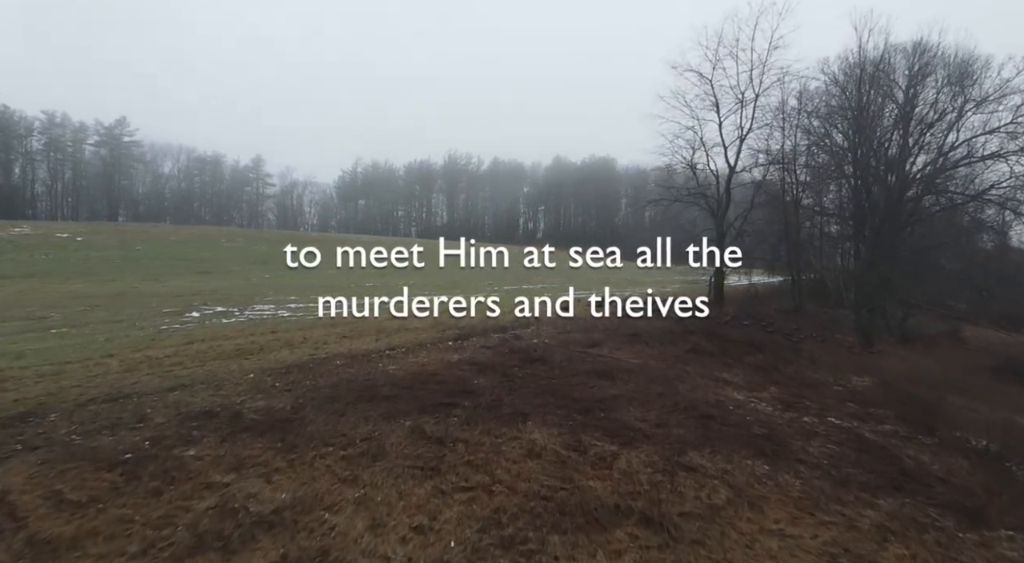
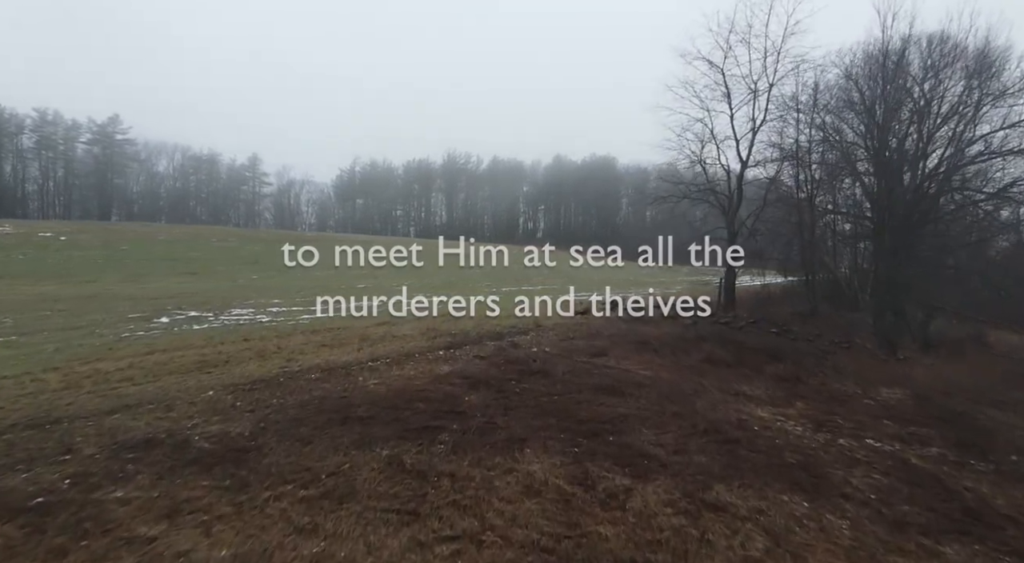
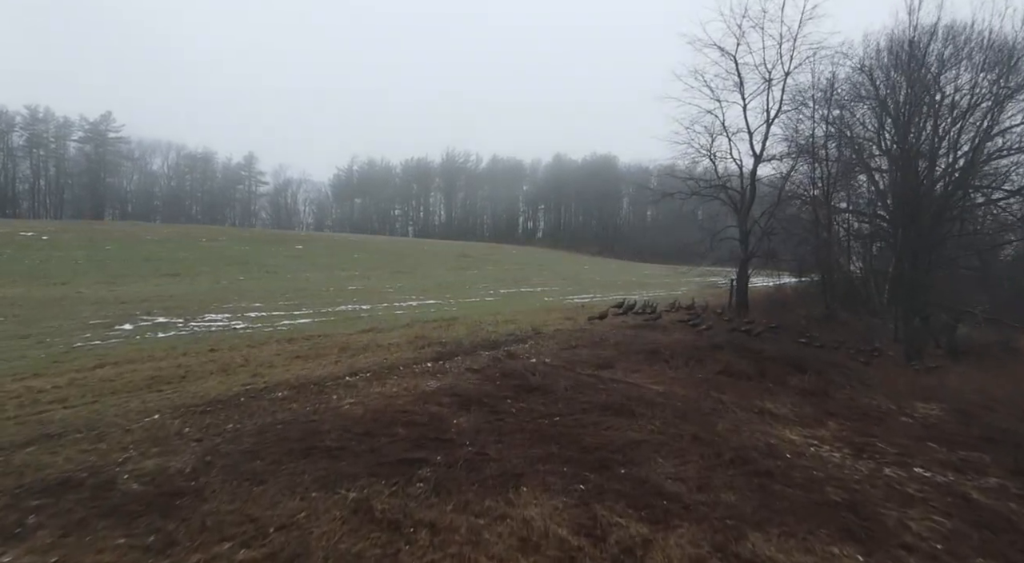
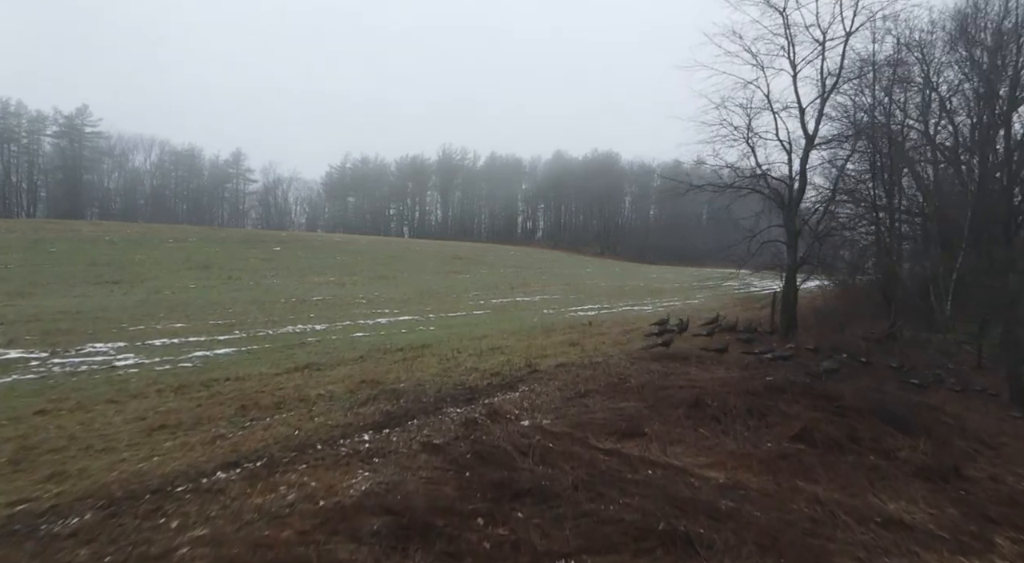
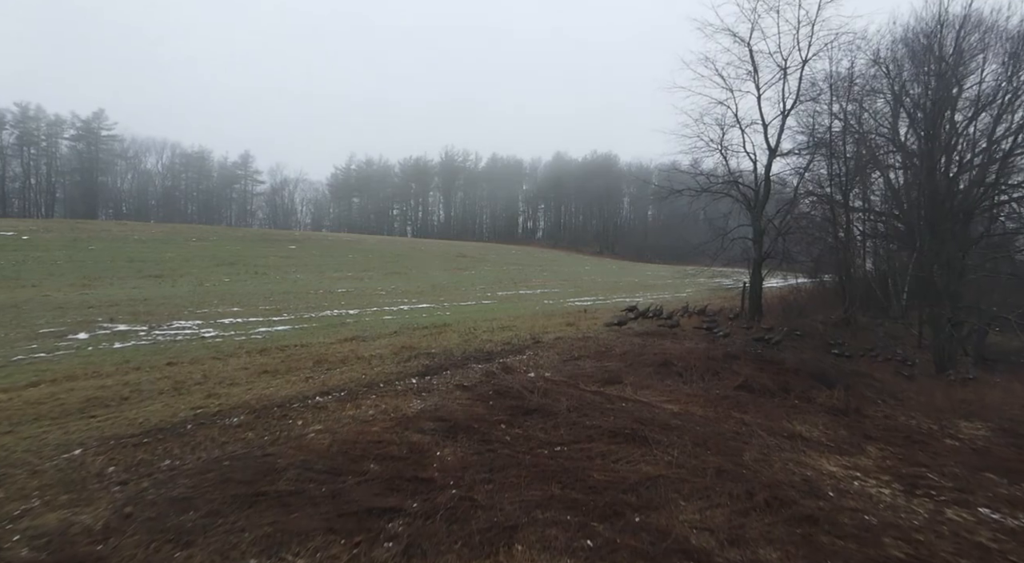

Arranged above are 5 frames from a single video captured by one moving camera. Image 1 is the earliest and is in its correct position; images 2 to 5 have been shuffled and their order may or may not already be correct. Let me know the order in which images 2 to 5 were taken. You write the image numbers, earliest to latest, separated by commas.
2, 3, 5, 4
